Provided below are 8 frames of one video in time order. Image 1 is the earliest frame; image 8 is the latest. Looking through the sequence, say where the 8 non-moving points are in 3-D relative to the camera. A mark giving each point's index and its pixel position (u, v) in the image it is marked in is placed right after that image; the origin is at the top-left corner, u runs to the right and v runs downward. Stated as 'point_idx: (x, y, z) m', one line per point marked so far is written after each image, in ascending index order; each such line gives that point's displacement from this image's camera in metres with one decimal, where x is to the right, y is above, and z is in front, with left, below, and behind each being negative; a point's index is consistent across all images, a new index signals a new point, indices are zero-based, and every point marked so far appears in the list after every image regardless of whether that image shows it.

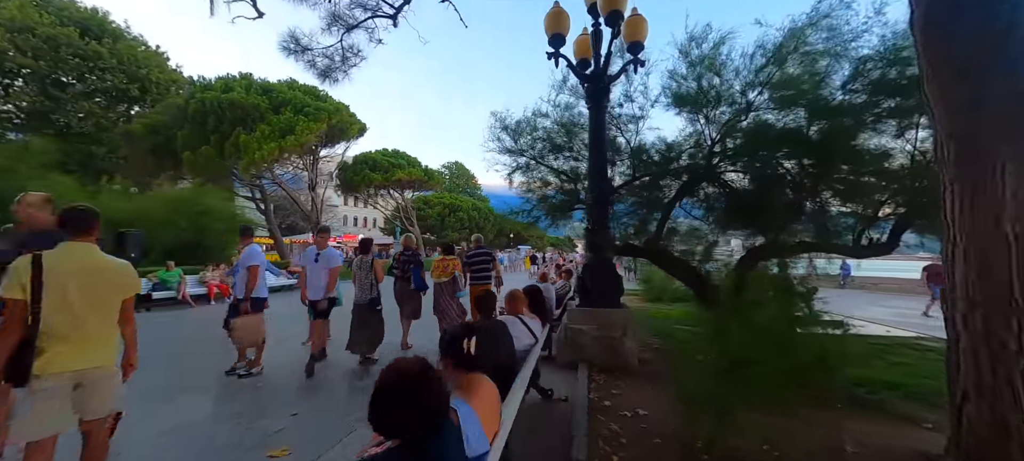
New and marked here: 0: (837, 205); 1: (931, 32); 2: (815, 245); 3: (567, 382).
0: (+5.0, +0.4, +6.4) m
1: (+2.2, +1.1, +2.3) m
2: (+4.7, -0.2, +6.5) m
3: (+0.5, -1.5, +4.1) m
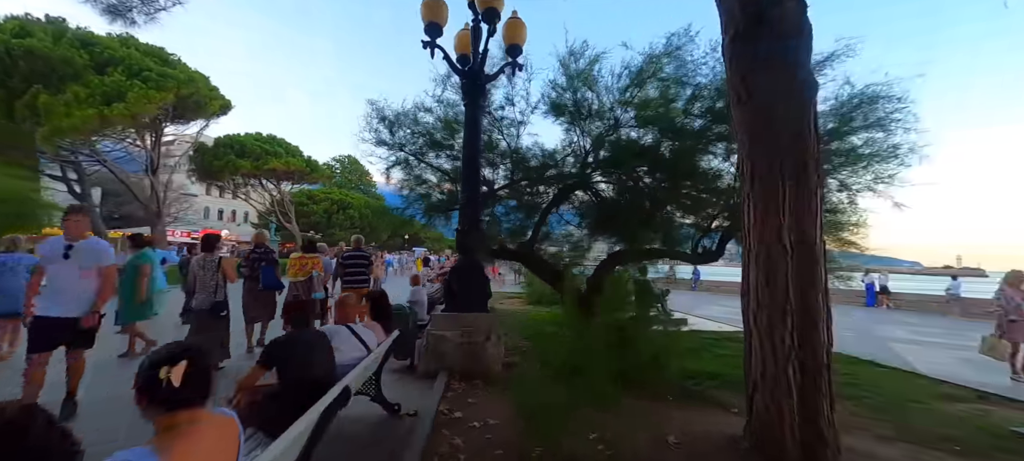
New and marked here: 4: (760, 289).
0: (+2.9, +0.2, +7.2) m
1: (+1.3, +1.0, +2.5) m
2: (+2.6, -0.4, +7.3) m
3: (-0.9, -1.5, +3.9) m
4: (+1.6, -0.4, +2.6) m
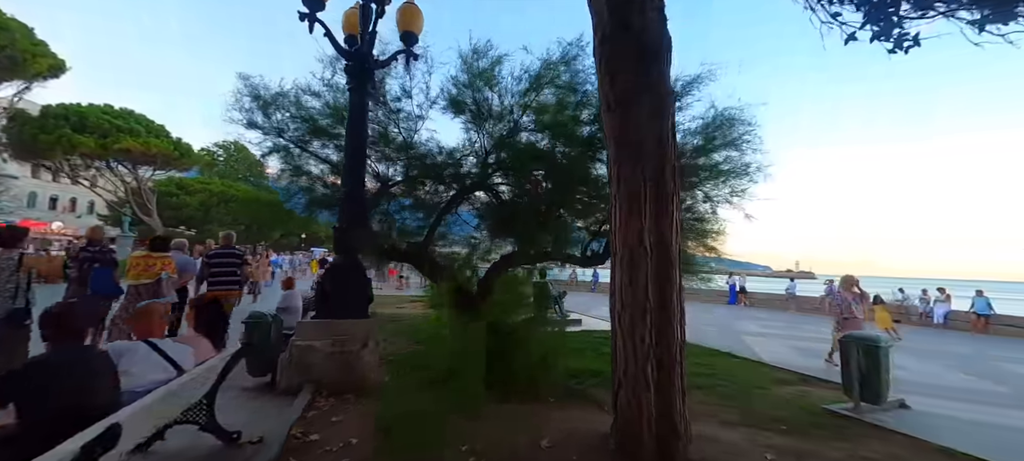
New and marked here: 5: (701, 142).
0: (+1.1, +0.2, +7.4) m
1: (+0.6, +1.0, +2.6) m
2: (+0.8, -0.4, +7.5) m
3: (-1.9, -1.5, +3.4) m
4: (+0.7, -0.4, +2.7) m
5: (+3.0, +1.4, +6.5) m
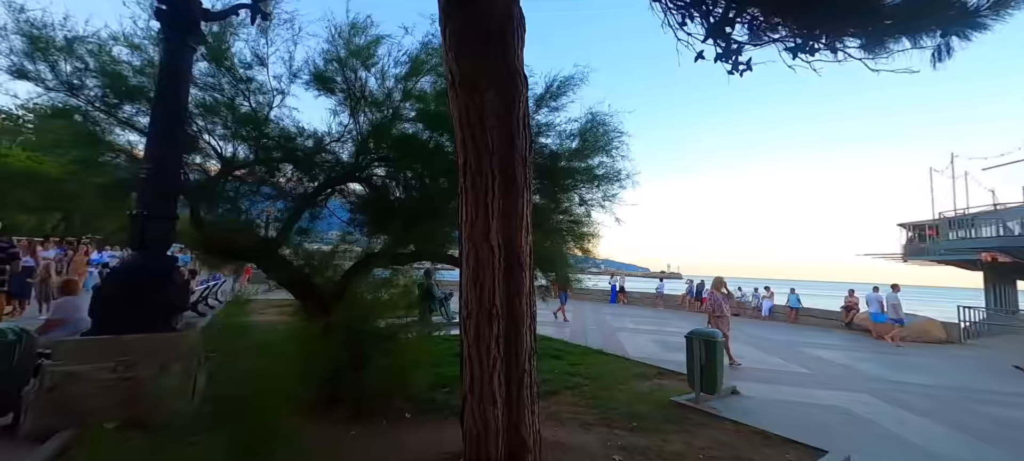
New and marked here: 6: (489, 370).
0: (-1.0, +0.2, +7.1) m
1: (-0.3, +1.1, +2.3) m
2: (-1.4, -0.4, +7.1) m
3: (-3.0, -1.4, +2.5) m
4: (-0.2, -0.4, +2.4) m
5: (+1.1, +1.4, +6.7) m
6: (-0.1, -0.8, +2.5) m
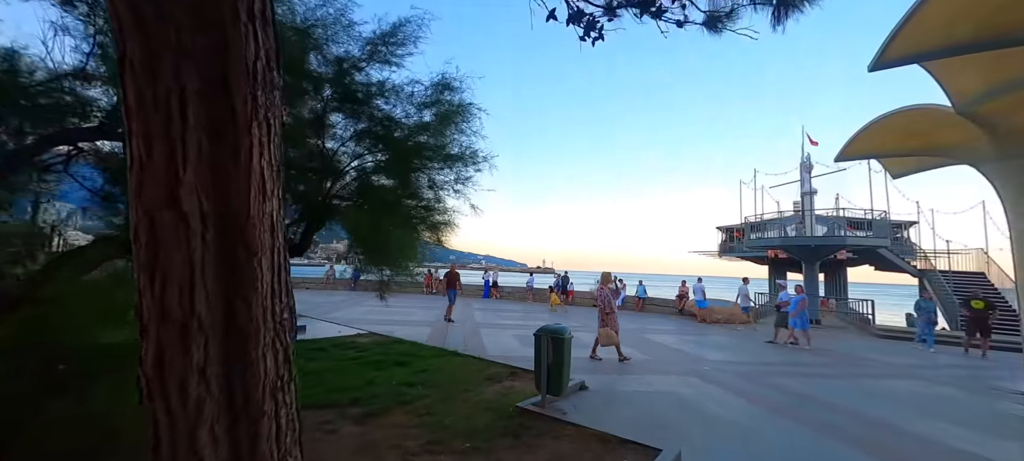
0: (-3.3, +0.5, +5.6) m
1: (-1.2, +1.2, +1.2) m
2: (-3.7, -0.1, +5.5) m
3: (-3.9, -1.1, +0.6) m
4: (-1.2, -0.2, +1.4) m
5: (-1.2, +1.6, +5.8) m
6: (-1.2, -0.7, +1.4) m
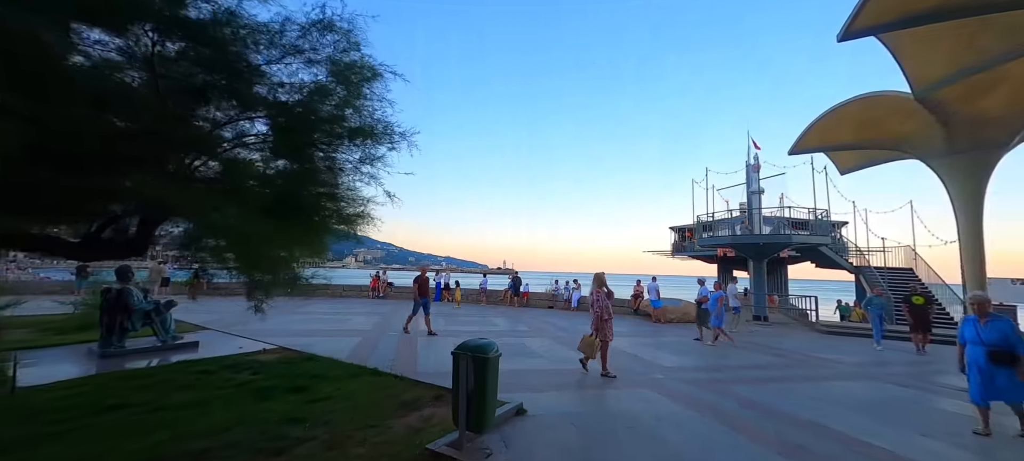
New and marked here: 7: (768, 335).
0: (-4.2, +0.5, +4.2) m
1: (-1.7, +1.3, 0.0) m
2: (-4.5, 0.0, +4.0) m
3: (-4.3, -1.1, -0.8) m
4: (-1.7, -0.1, +0.2) m
5: (-2.1, +1.7, +4.6) m
6: (-1.6, -0.6, +0.3) m
7: (+8.2, -3.3, +13.3) m
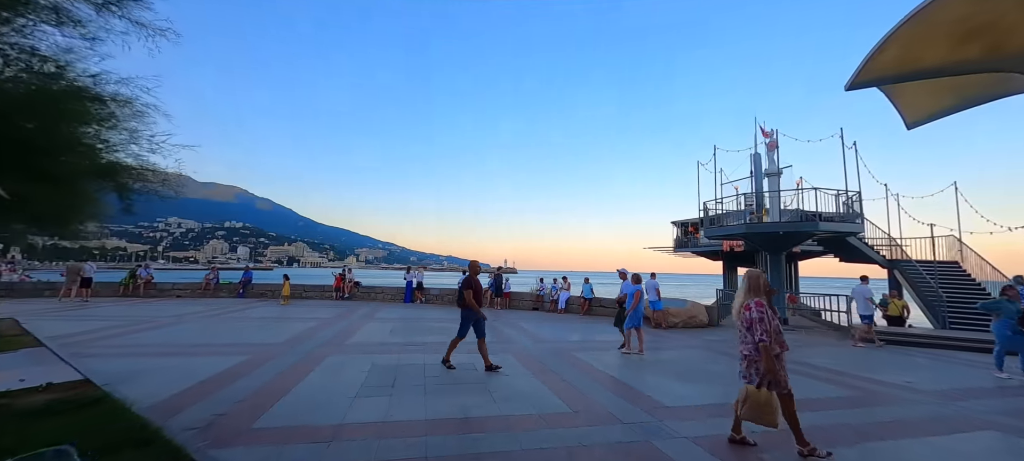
0: (-5.2, +0.9, +1.6) m
1: (-2.7, +1.7, -2.7) m
2: (-5.5, +0.3, +1.4) m
3: (-5.3, -0.7, -3.5) m
4: (-2.7, +0.2, -2.5) m
5: (-3.1, +2.0, +2.0) m
6: (-2.7, -0.2, -2.4) m
7: (+7.2, -2.9, +10.6) m
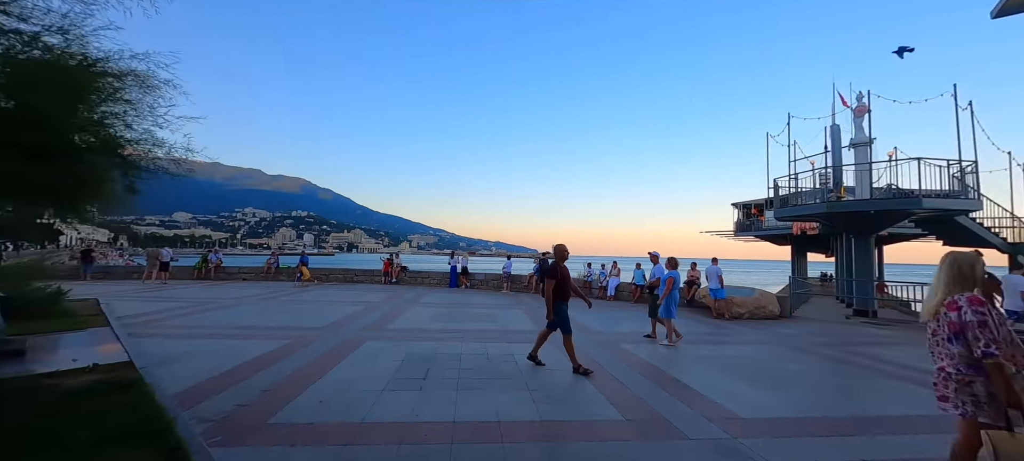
0: (-5.2, +1.0, +1.5) m
1: (-3.2, +1.6, -3.0) m
2: (-5.5, +0.4, +1.4) m
3: (-5.9, -0.8, -3.4) m
4: (-3.2, +0.2, -2.8) m
5: (-3.0, +2.1, +1.6) m
6: (-3.1, -0.3, -2.7) m
7: (+8.2, -2.4, +9.1) m
